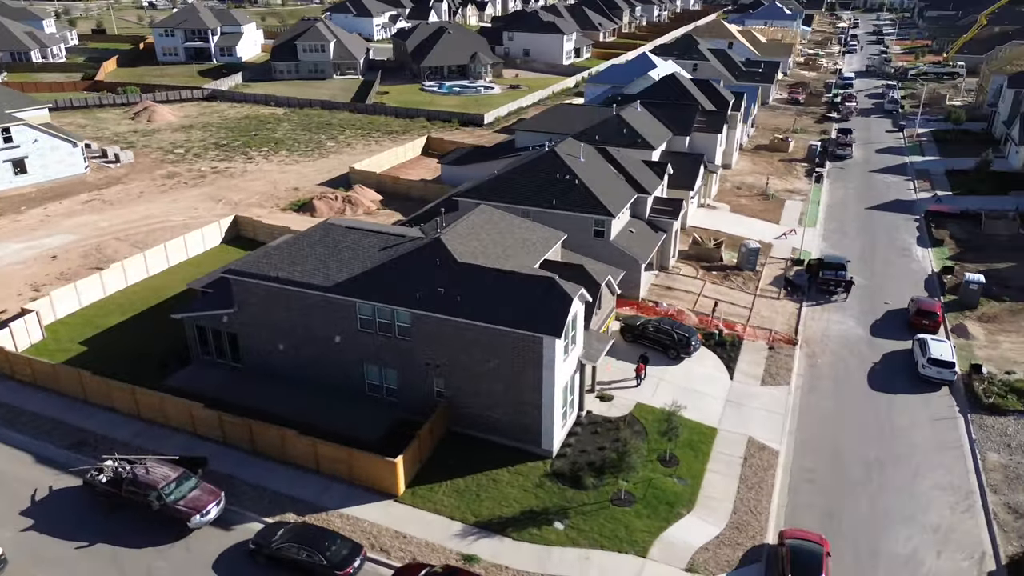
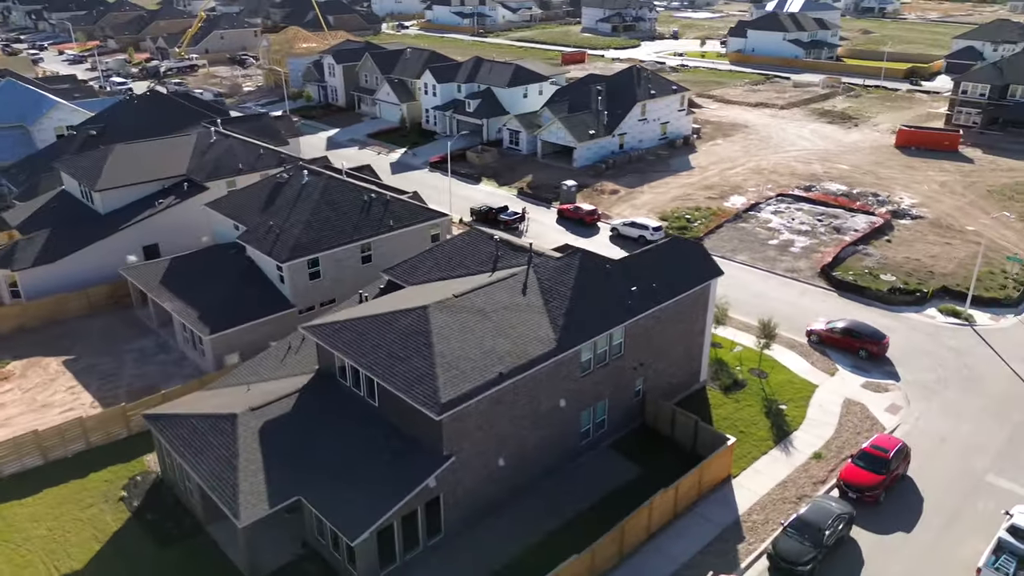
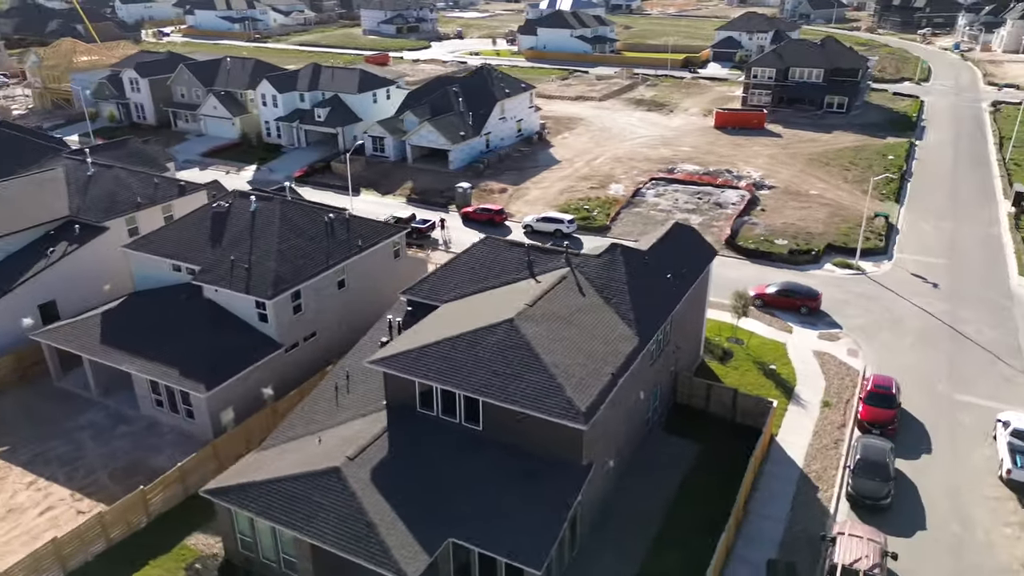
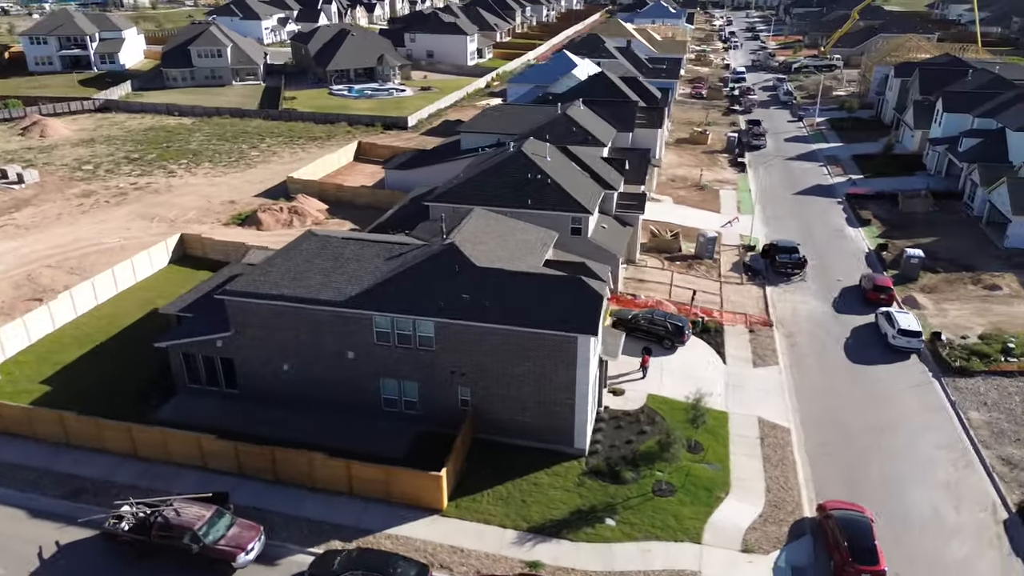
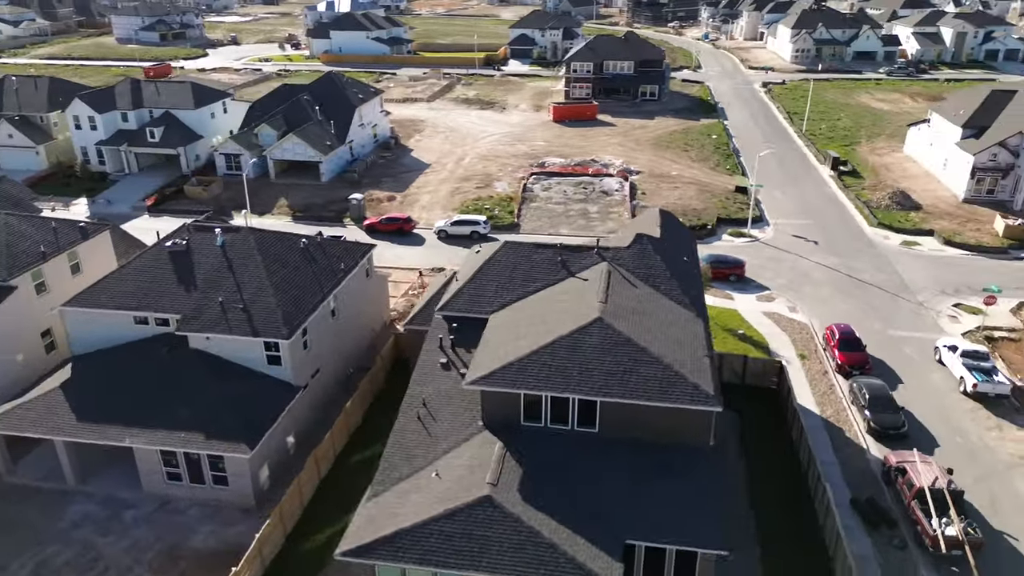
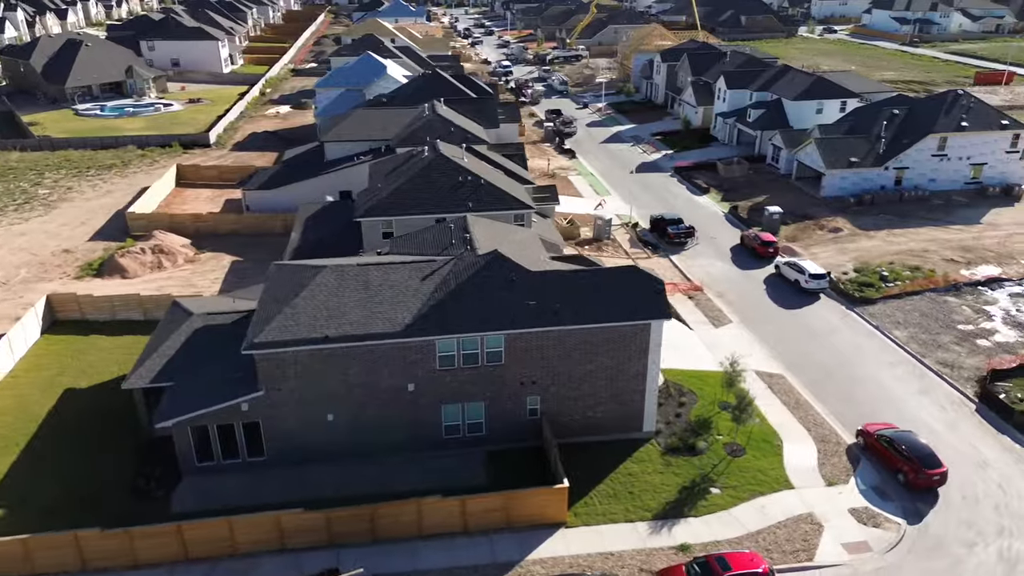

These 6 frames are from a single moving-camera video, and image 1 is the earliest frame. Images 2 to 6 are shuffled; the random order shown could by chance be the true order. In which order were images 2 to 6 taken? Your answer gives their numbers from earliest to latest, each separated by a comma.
4, 6, 2, 3, 5
